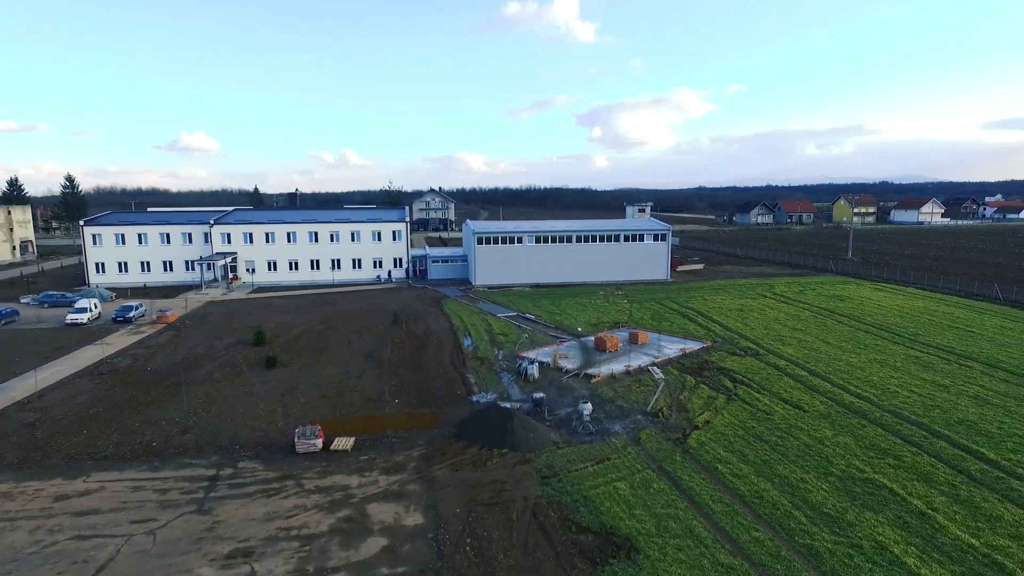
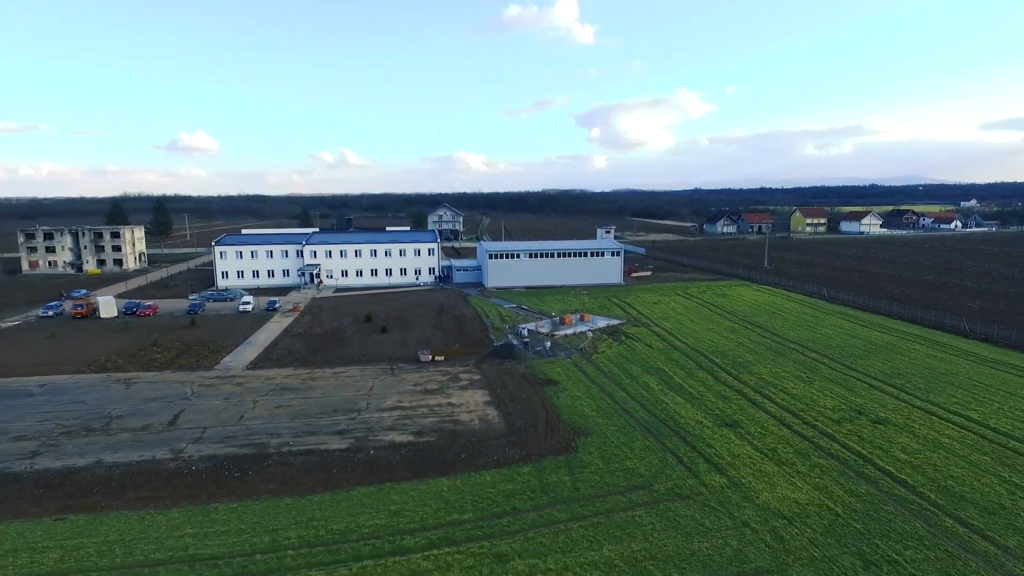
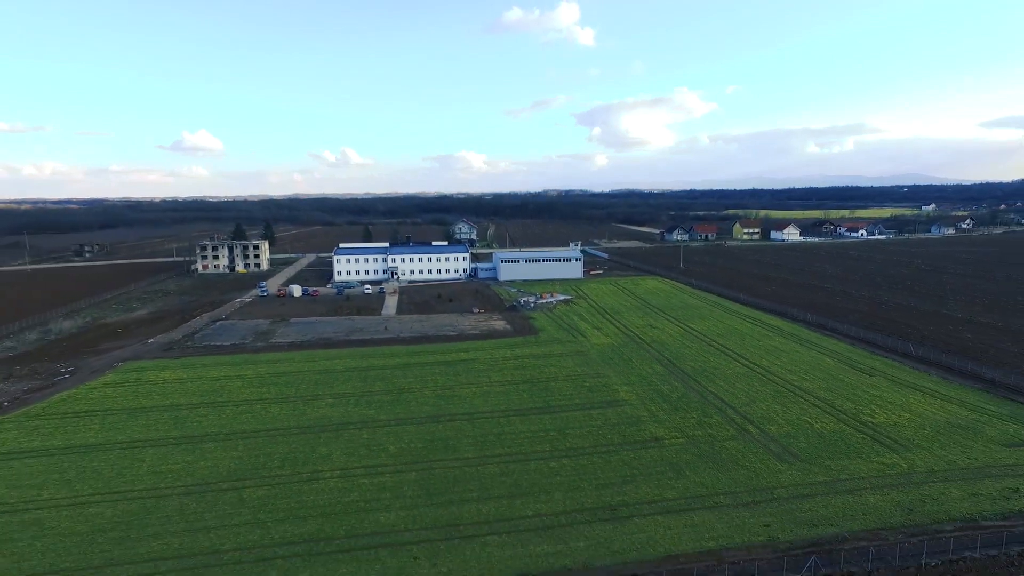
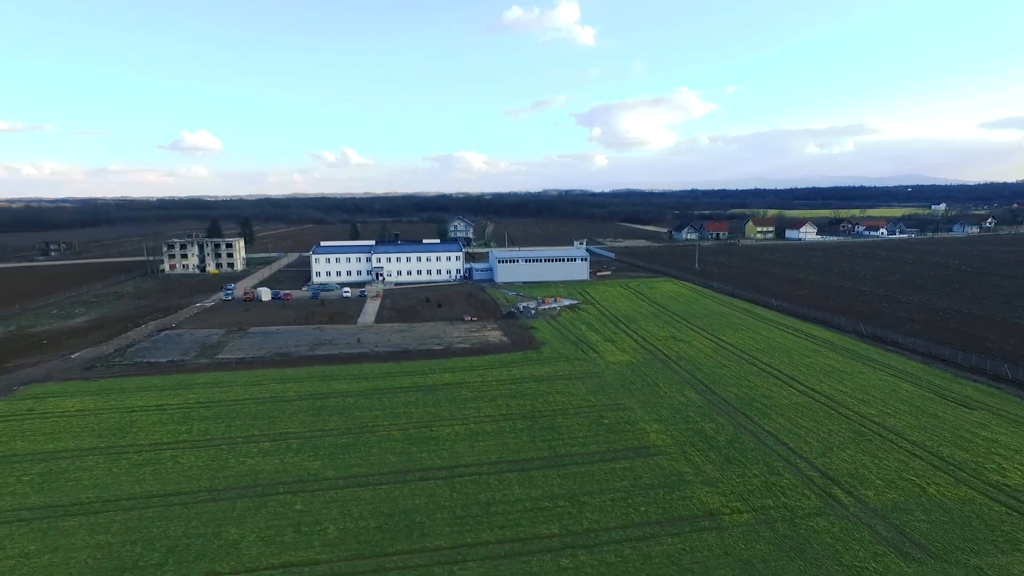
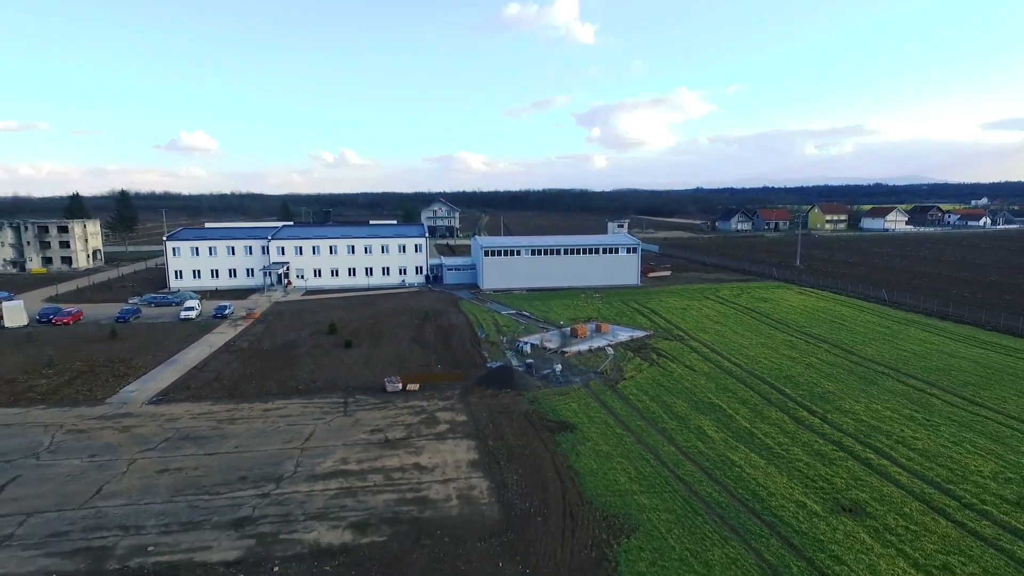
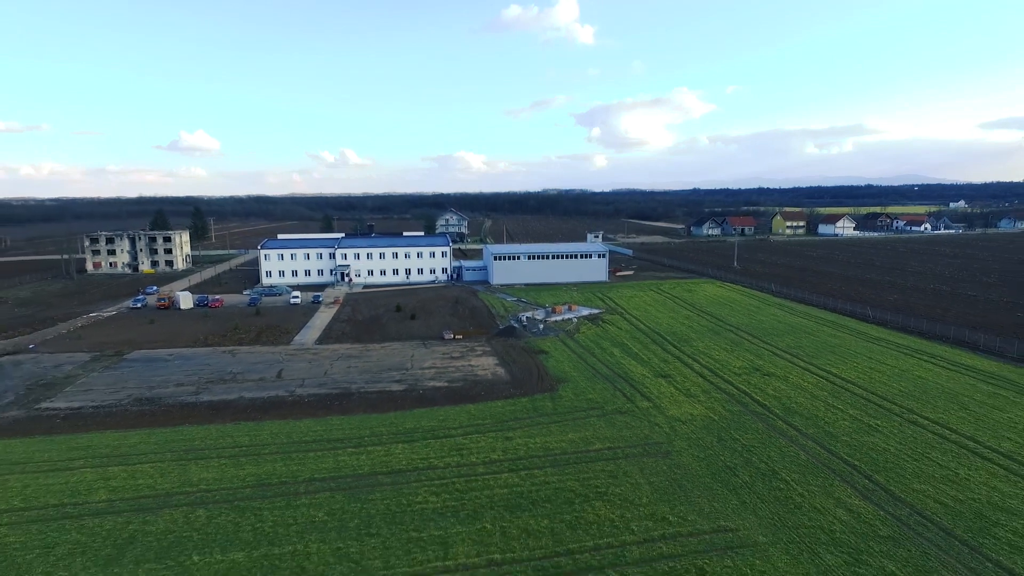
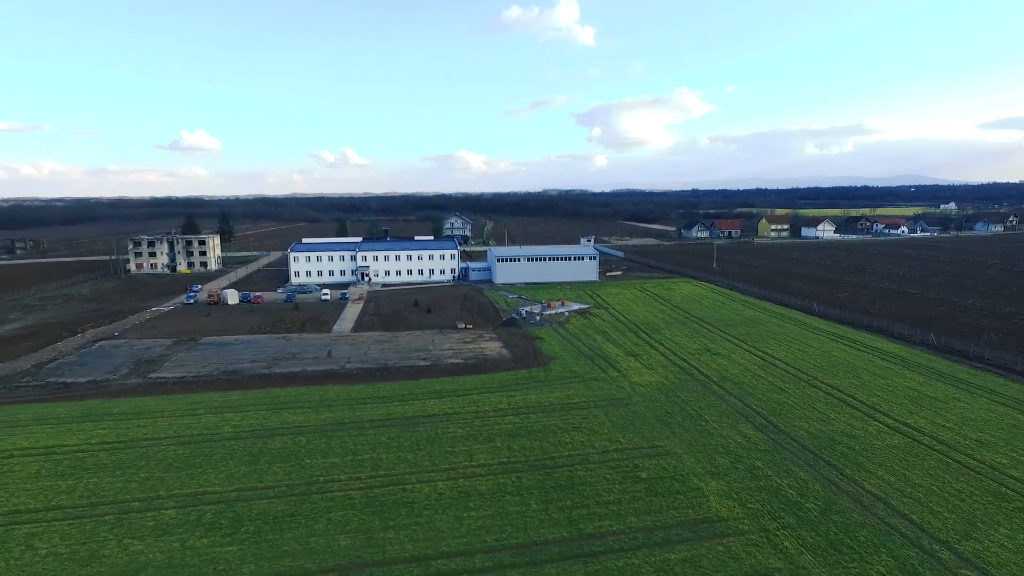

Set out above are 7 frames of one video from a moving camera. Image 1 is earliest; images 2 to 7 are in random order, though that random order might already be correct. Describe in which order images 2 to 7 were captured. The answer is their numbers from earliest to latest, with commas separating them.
5, 2, 6, 7, 4, 3
